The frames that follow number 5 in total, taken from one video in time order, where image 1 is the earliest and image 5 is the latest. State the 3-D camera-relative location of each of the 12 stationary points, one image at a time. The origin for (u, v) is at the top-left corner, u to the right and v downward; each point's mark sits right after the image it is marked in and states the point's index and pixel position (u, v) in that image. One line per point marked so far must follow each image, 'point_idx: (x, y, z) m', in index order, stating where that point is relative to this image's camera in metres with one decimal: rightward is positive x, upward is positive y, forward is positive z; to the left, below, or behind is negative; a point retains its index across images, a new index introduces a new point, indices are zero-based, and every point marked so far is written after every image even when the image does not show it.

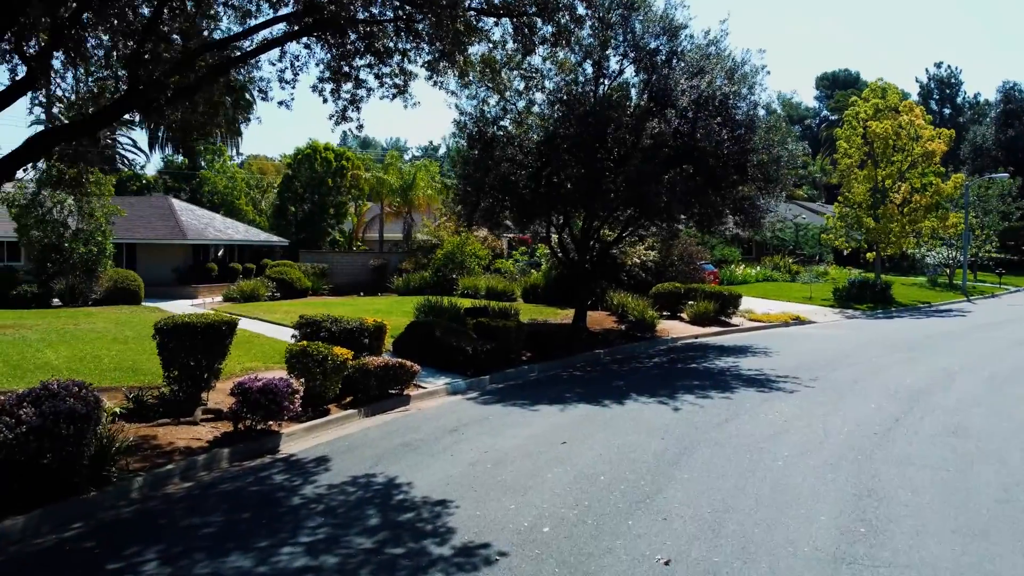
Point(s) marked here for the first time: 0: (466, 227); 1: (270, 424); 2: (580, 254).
0: (-1.0, +1.3, +17.3) m
1: (-2.6, -1.5, +8.8) m
2: (+1.4, +0.7, +17.3) m
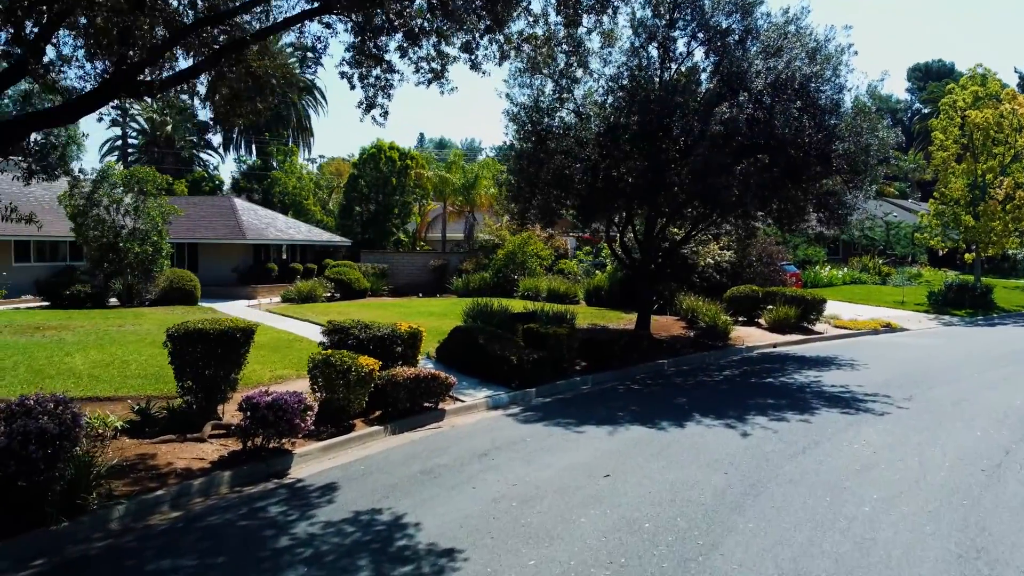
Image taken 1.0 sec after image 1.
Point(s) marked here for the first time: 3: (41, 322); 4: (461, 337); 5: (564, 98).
0: (+0.2, +1.2, +16.3) m
1: (-2.2, -1.5, +7.9) m
2: (+2.6, +0.7, +16.0) m
3: (-8.6, -0.6, +14.8) m
4: (-0.7, -0.7, +11.8) m
5: (+0.9, +3.3, +14.2) m
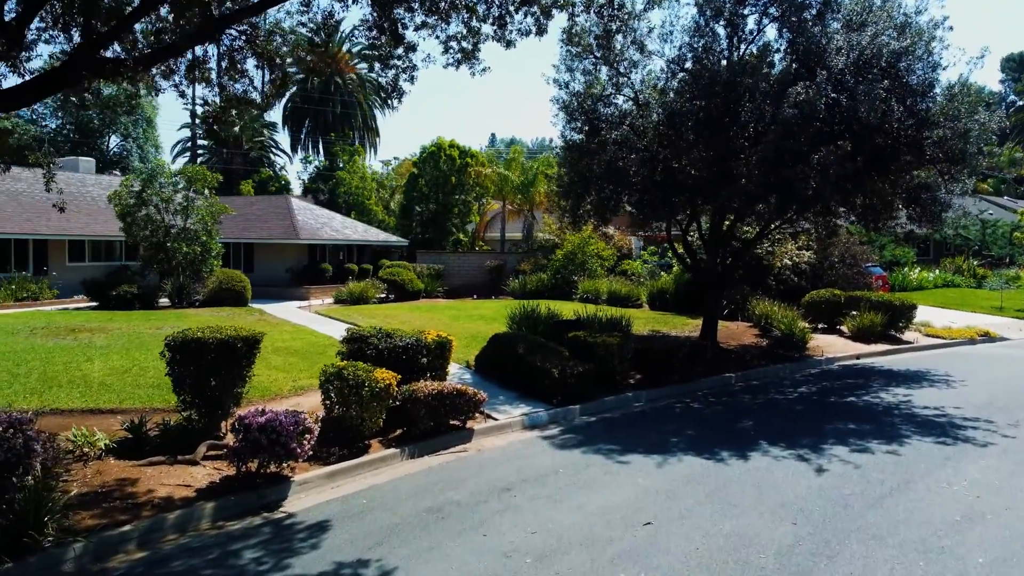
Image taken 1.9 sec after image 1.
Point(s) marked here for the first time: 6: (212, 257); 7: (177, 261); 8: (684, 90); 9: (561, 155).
0: (+1.2, +1.2, +15.1) m
1: (-2.0, -1.5, +7.0) m
2: (+3.6, +0.6, +14.6) m
3: (-7.7, -0.6, +14.5) m
4: (-0.2, -0.8, +10.7) m
5: (+1.7, +3.3, +13.0) m
6: (-7.2, +0.7, +19.6) m
7: (-7.8, +0.6, +18.9) m
8: (+2.5, +2.9, +12.1) m
9: (+0.8, +2.3, +13.9) m
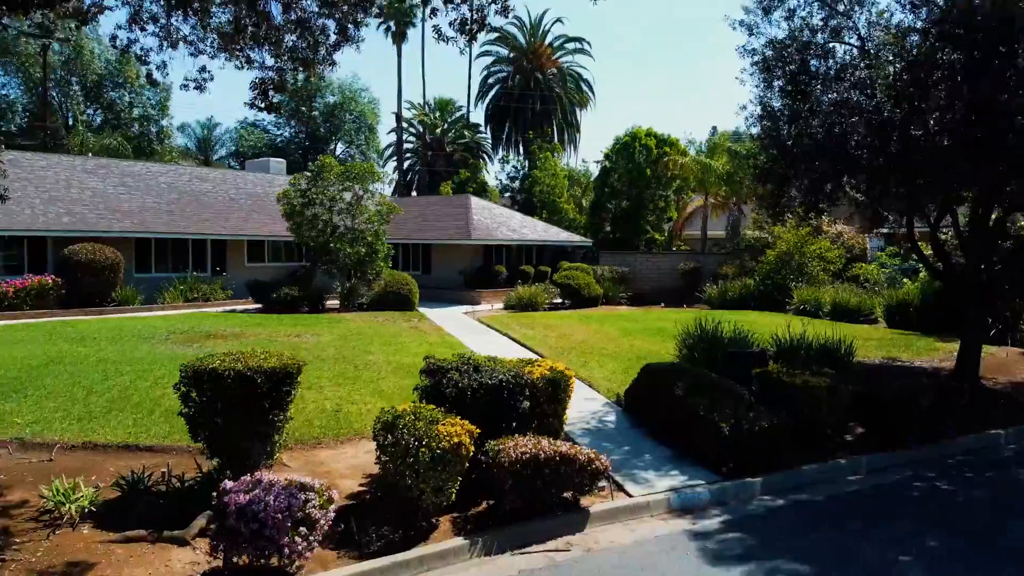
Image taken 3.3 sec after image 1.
0: (+3.9, +1.0, +11.8) m
1: (-1.4, -1.6, +4.8) m
2: (+6.1, +0.4, +10.7) m
3: (-4.8, -0.7, +13.6) m
4: (+1.4, -0.9, +8.0) m
5: (+3.9, +3.1, +9.6) m
6: (-3.0, +0.7, +18.4) m
7: (-3.8, +0.6, +17.9) m
8: (+4.4, +2.8, +8.6) m
9: (+3.2, +2.1, +10.8) m
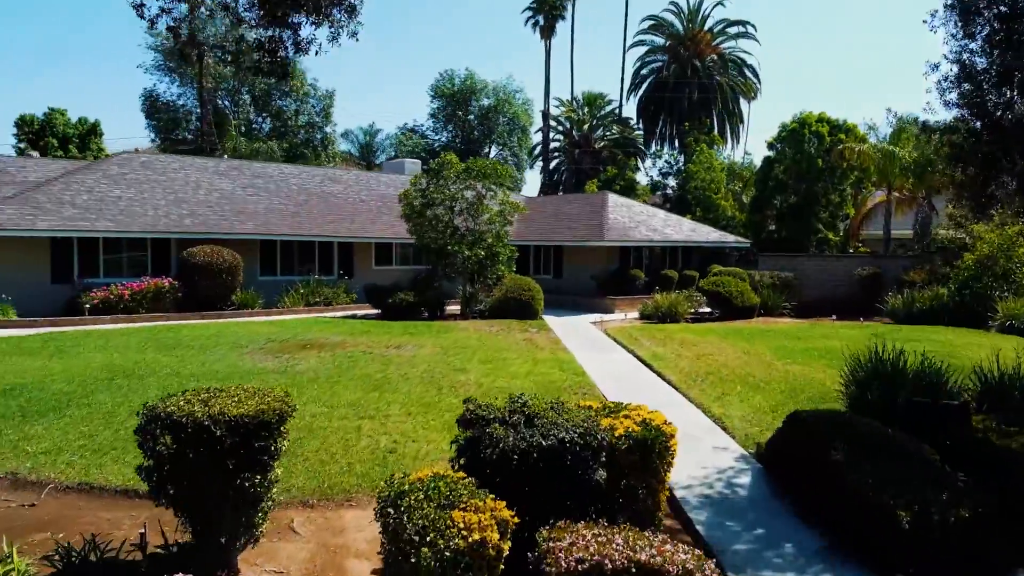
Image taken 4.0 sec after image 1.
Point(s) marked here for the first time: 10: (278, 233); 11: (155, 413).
0: (+5.3, +0.8, +9.1) m
1: (-1.3, -1.7, +3.3) m
2: (+7.2, +0.2, +7.6) m
3: (-2.9, -0.8, +12.6) m
4: (+2.1, -1.0, +5.8) m
5: (+4.9, +2.9, +7.0) m
6: (-0.2, +0.6, +17.0) m
7: (-1.0, +0.5, +16.6) m
8: (+5.2, +2.6, +5.8) m
9: (+4.5, +2.0, +8.2) m
10: (-4.8, +1.1, +16.7) m
11: (-1.9, -0.6, +4.3) m
